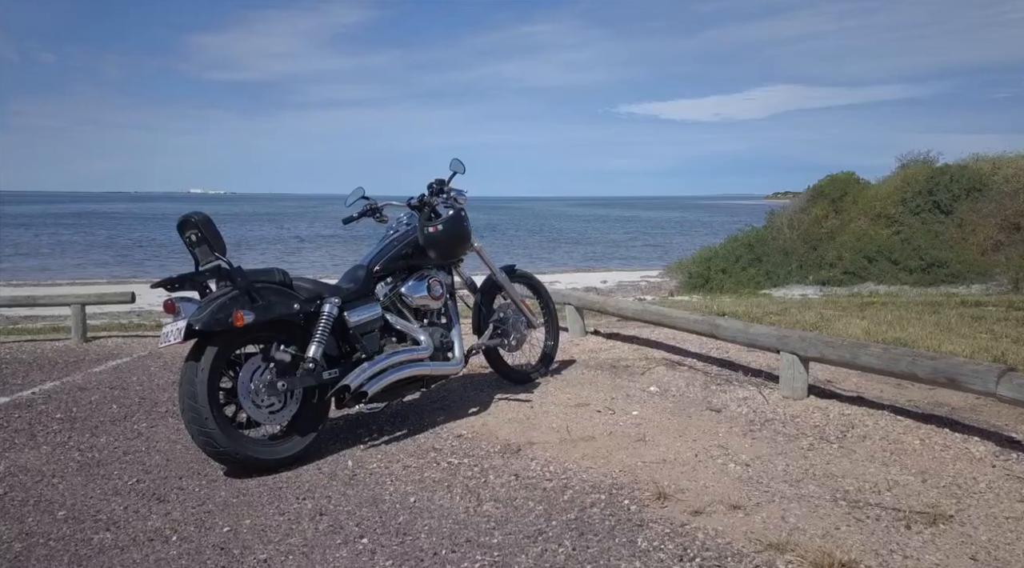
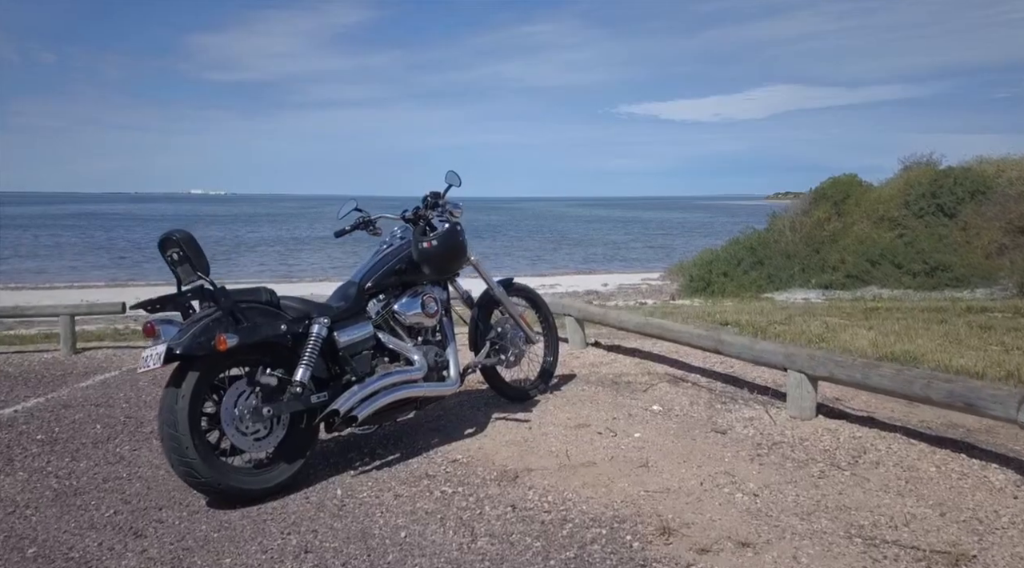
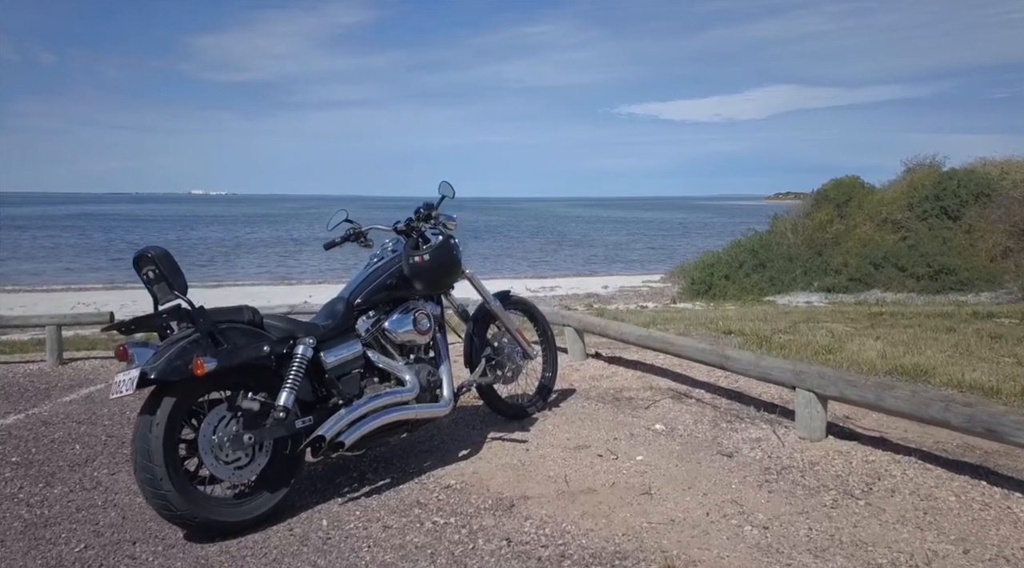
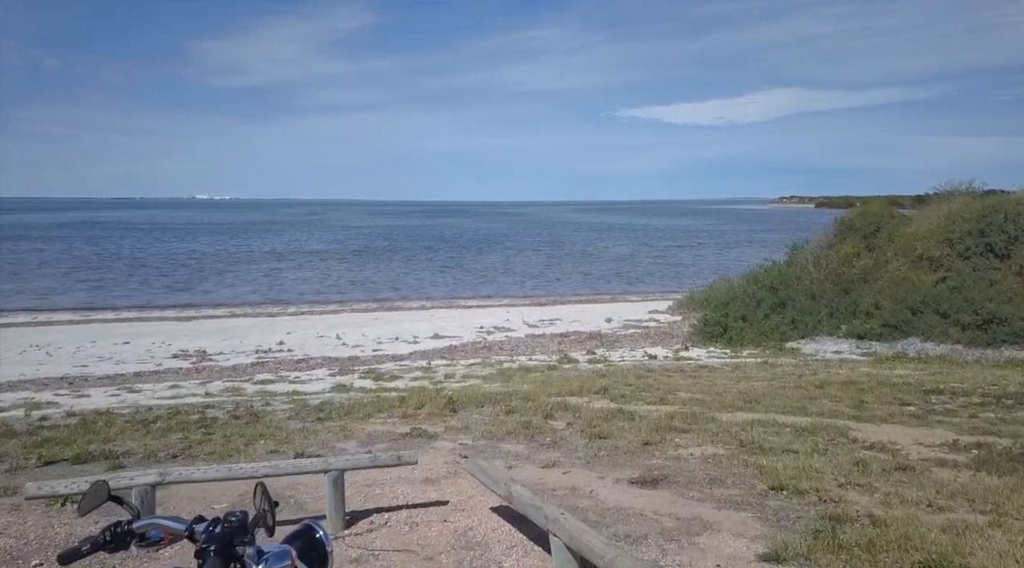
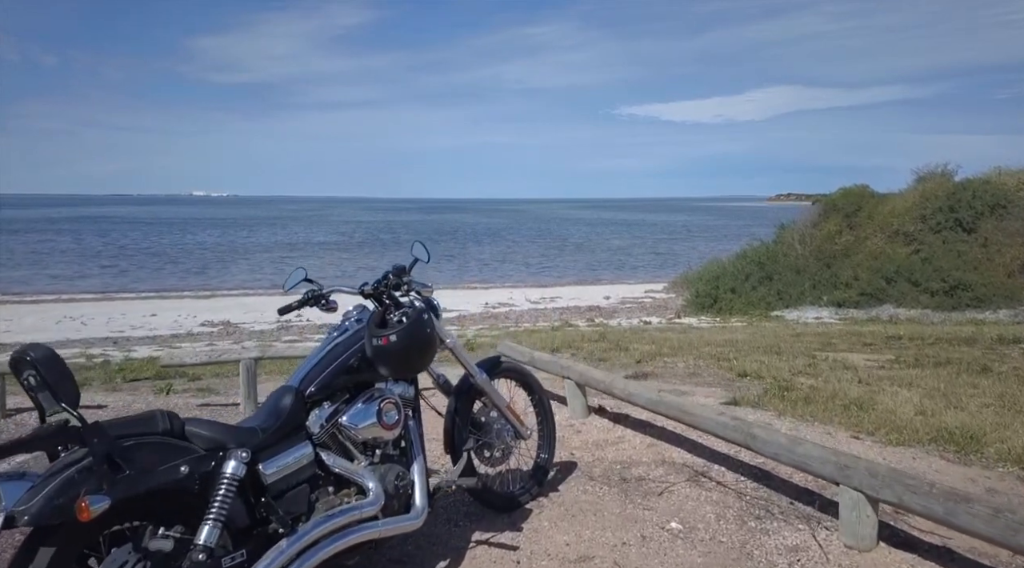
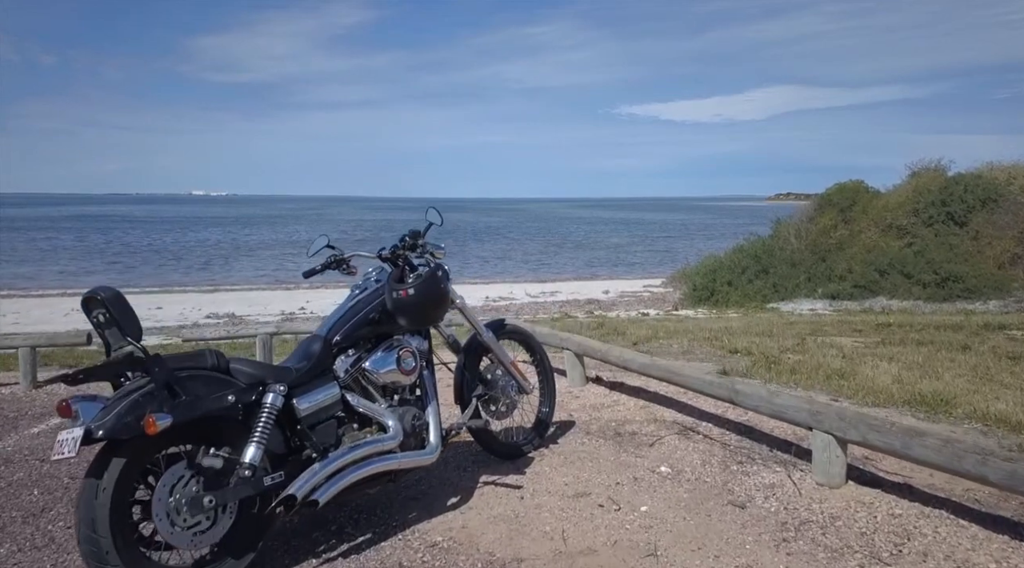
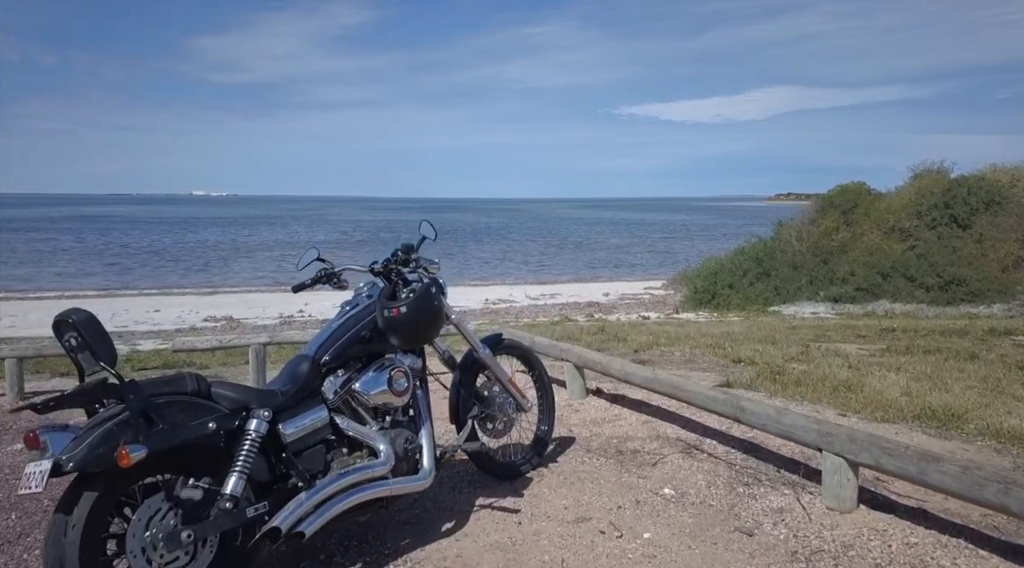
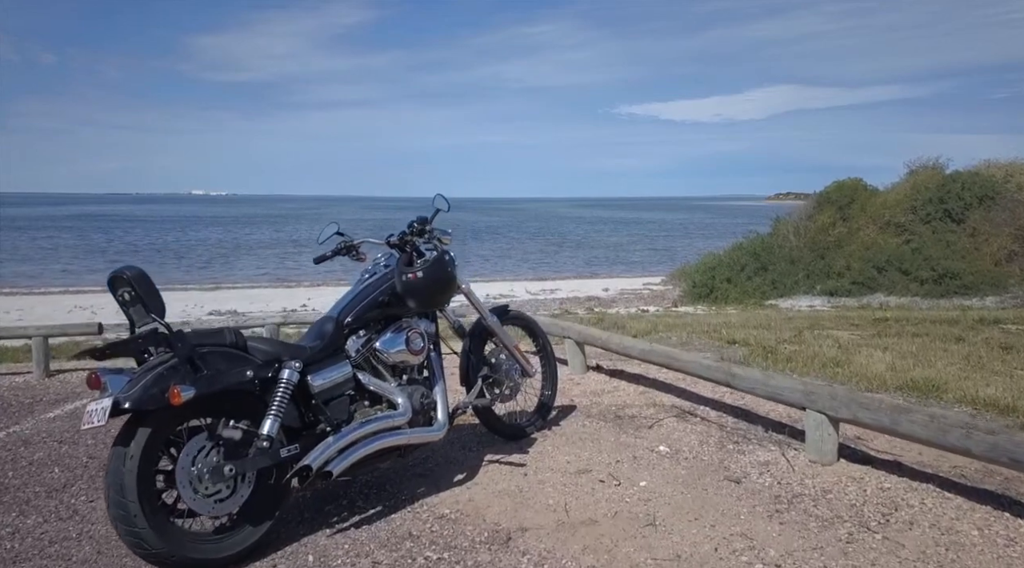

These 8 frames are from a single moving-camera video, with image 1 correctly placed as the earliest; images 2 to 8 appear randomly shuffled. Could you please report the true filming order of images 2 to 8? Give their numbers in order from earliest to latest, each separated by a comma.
2, 3, 8, 6, 7, 5, 4
